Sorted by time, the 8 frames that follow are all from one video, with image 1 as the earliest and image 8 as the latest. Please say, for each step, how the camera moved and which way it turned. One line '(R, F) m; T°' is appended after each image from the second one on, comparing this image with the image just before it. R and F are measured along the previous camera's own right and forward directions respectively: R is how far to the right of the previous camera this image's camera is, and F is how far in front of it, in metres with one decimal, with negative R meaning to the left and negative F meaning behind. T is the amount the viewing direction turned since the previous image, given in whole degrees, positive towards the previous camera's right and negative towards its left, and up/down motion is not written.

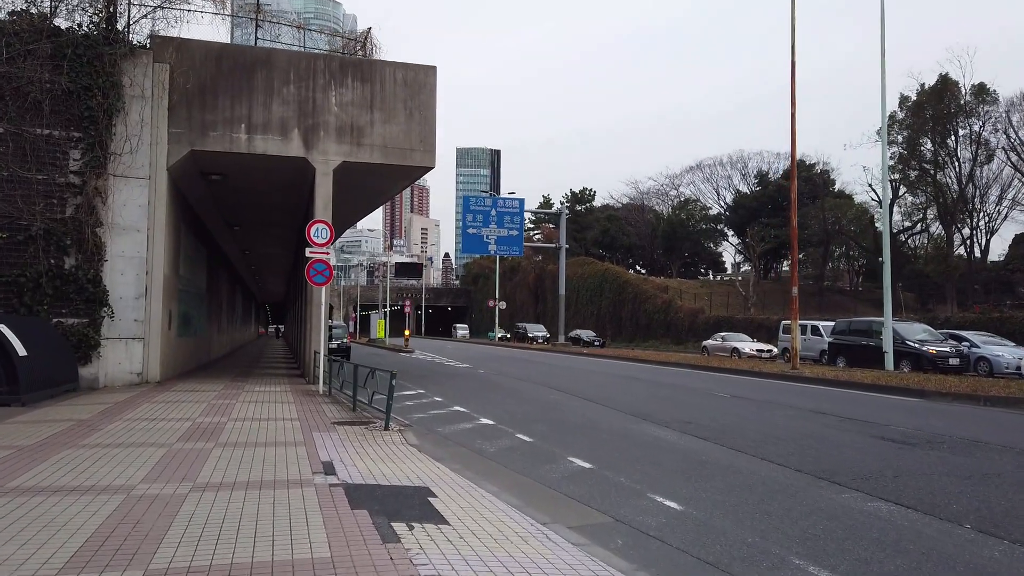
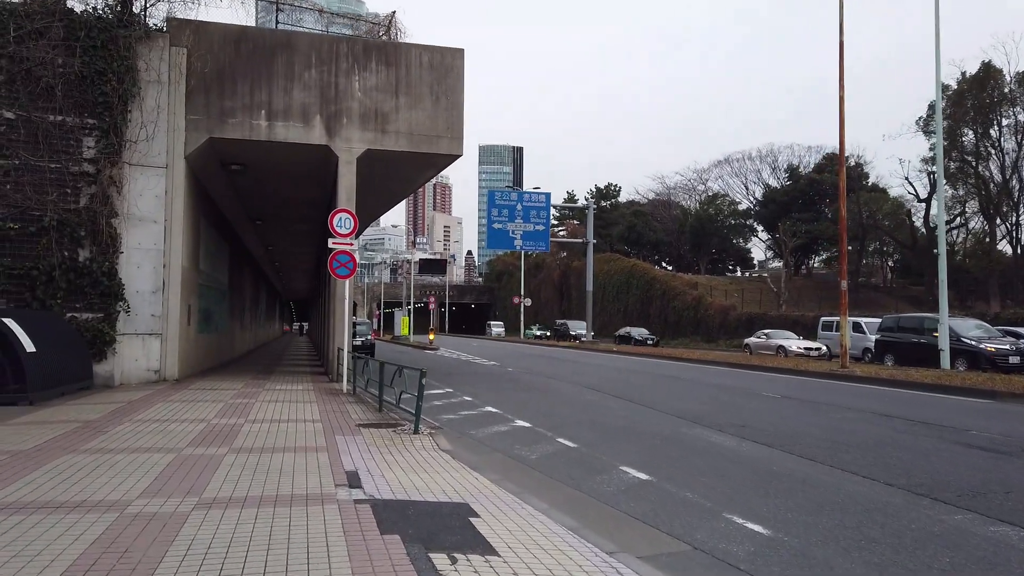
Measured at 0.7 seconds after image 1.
(-0.2, +0.9) m; -2°
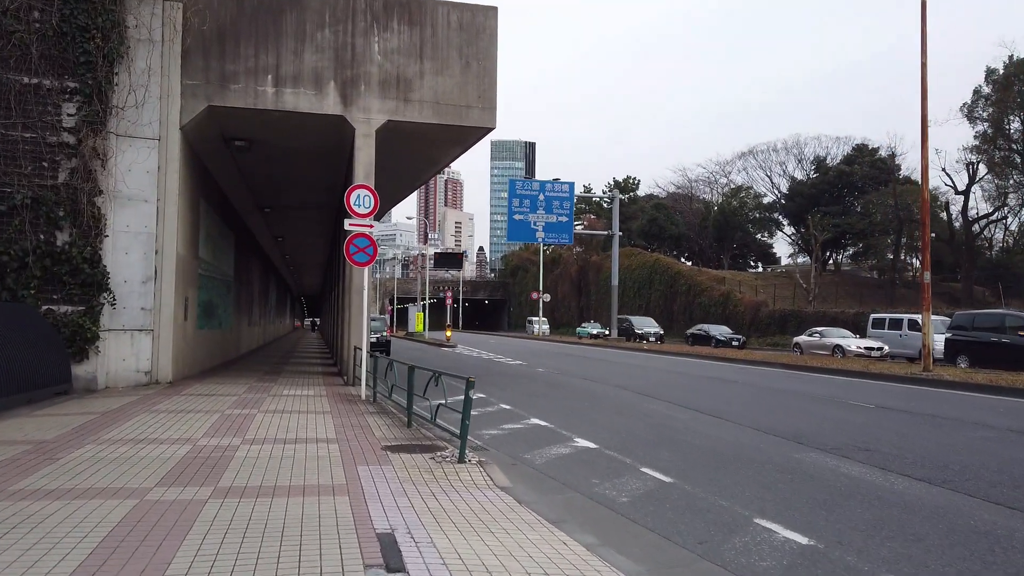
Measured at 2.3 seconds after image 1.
(-0.6, +2.1) m; -1°
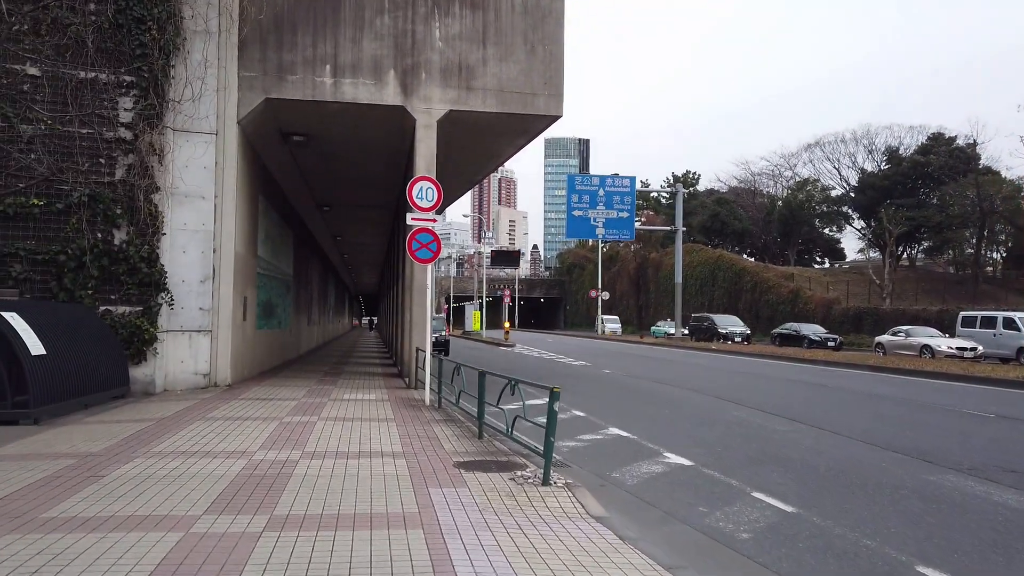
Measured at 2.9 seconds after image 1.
(-0.3, +0.9) m; -4°
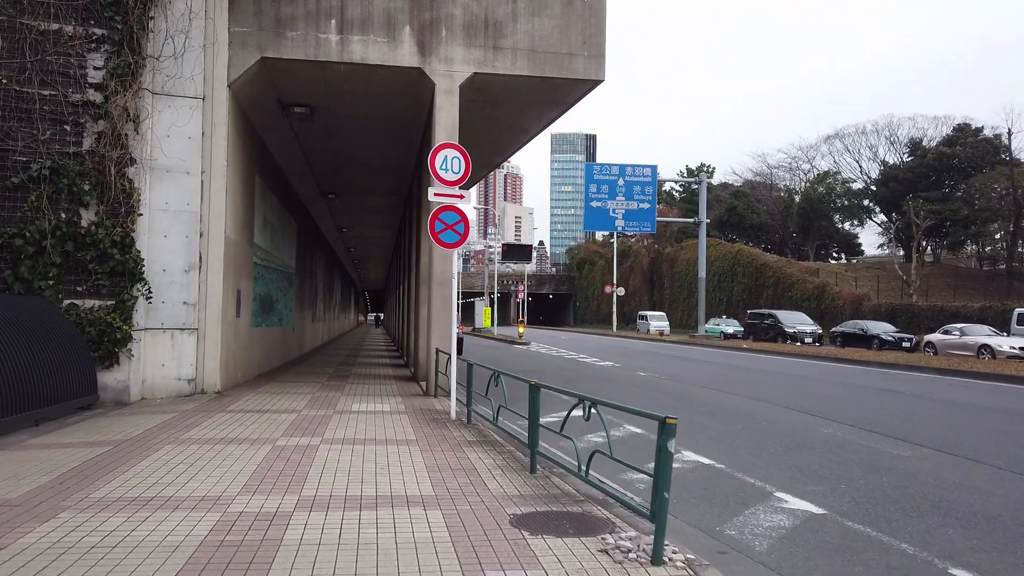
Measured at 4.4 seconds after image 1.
(-0.5, +2.0) m; 0°
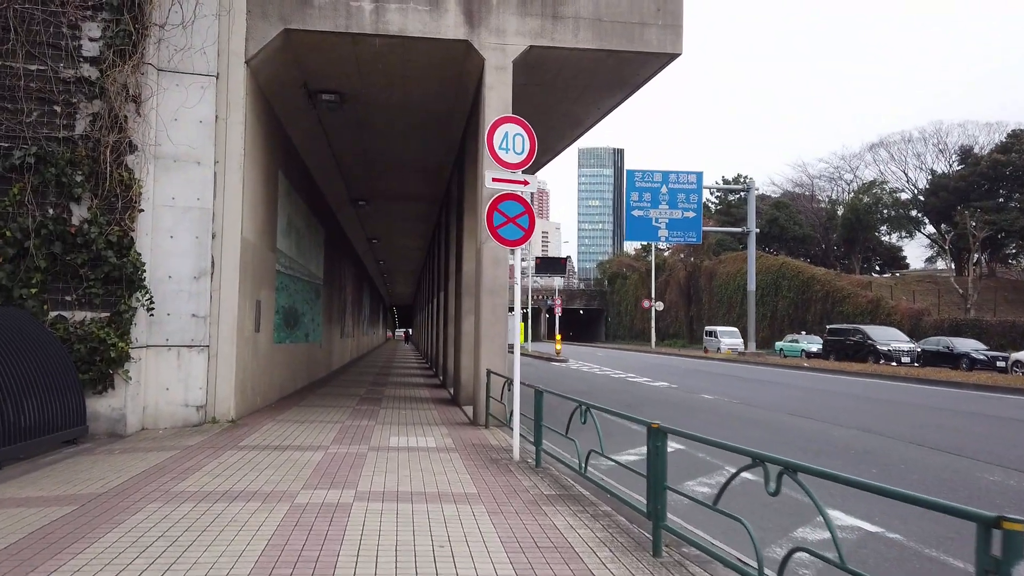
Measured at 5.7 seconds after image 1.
(-0.5, +1.9) m; -2°
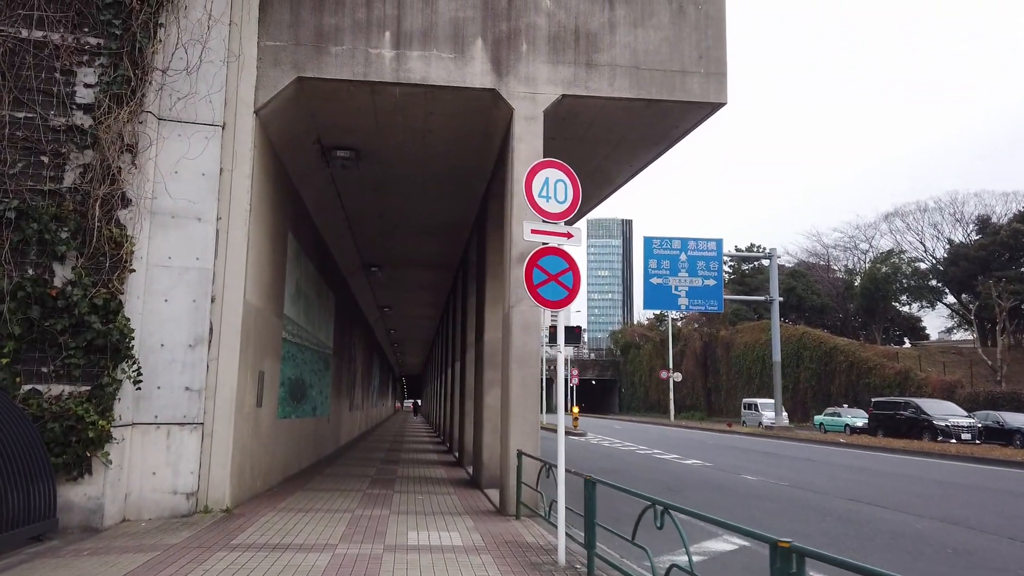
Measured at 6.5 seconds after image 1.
(-0.3, +1.1) m; -1°
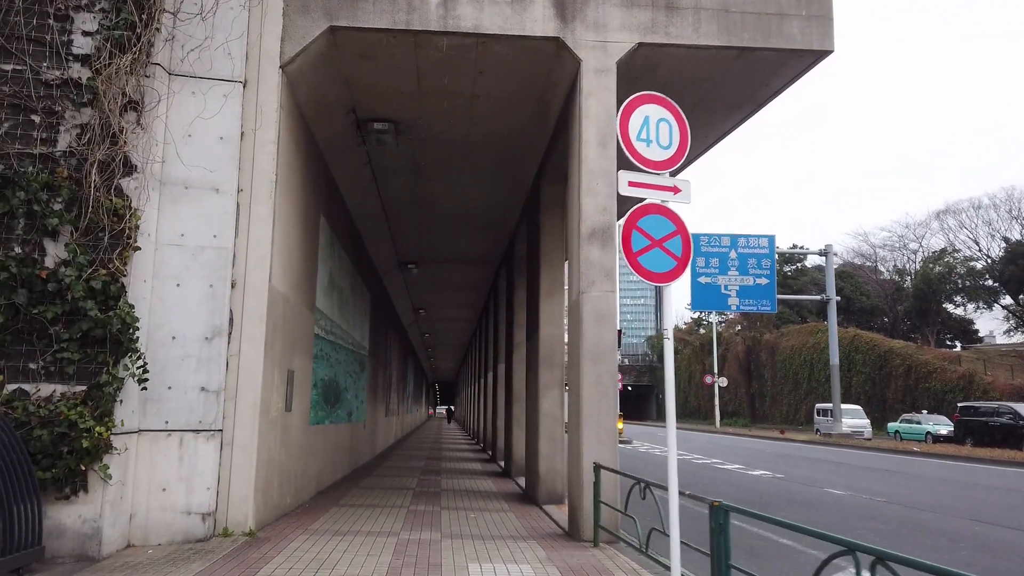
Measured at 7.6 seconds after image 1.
(-0.4, +1.5) m; -2°
